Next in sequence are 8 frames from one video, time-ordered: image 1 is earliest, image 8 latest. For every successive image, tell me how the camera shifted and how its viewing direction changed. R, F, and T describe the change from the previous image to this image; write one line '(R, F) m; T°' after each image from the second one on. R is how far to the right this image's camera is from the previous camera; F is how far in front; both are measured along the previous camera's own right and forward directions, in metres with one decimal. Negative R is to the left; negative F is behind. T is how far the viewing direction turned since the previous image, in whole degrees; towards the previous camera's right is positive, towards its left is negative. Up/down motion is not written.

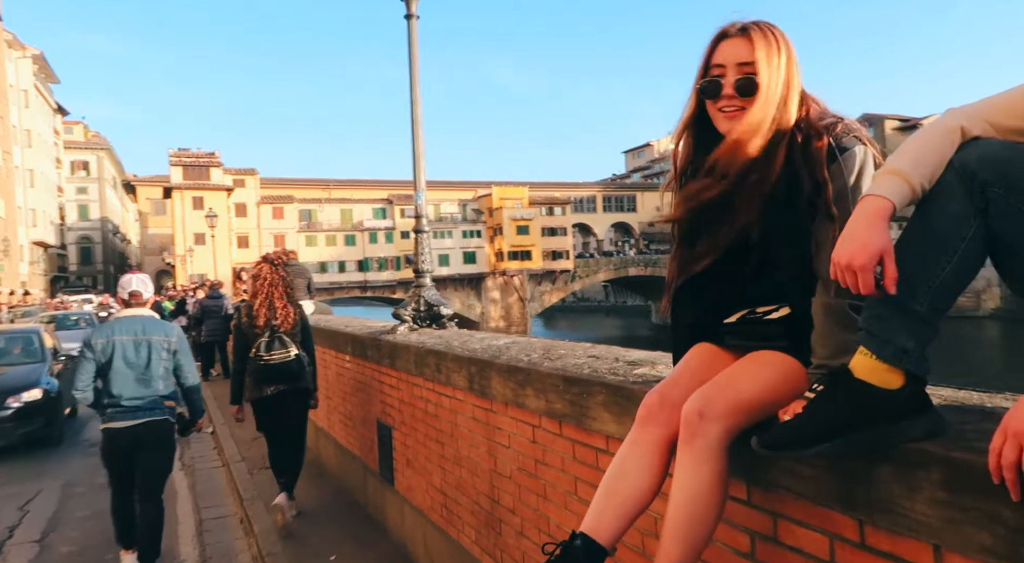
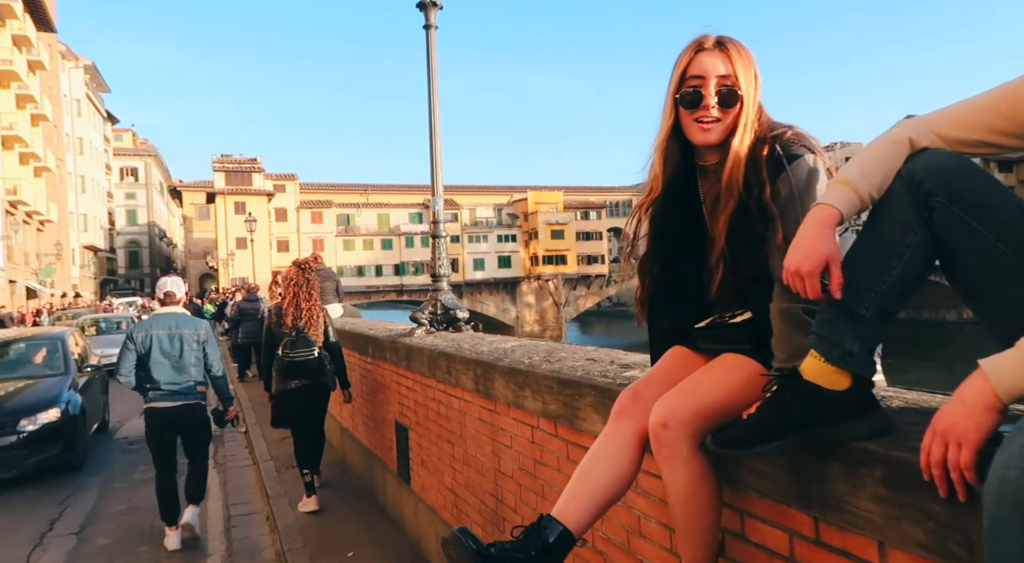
(+0.2, -0.1) m; -3°
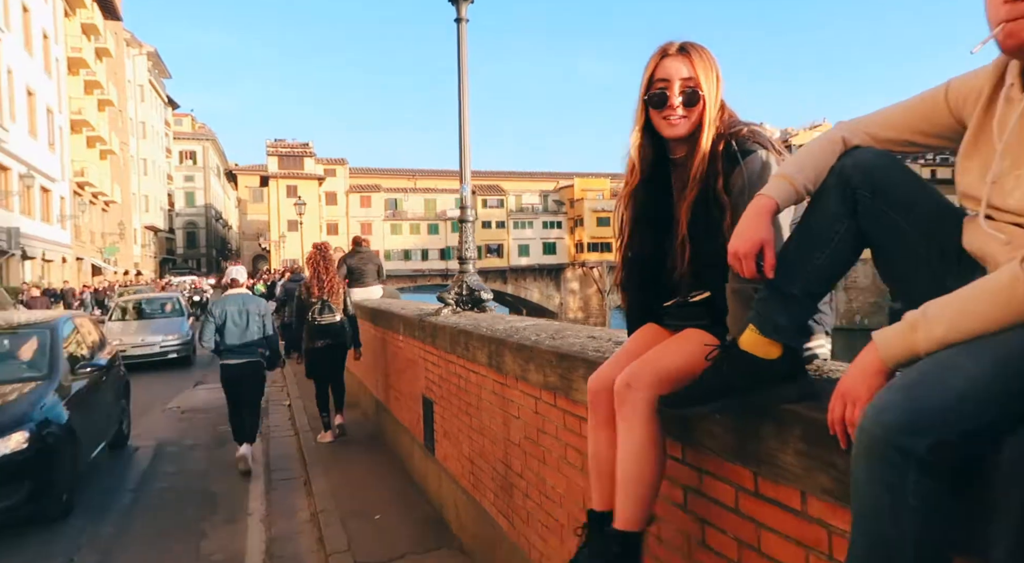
(+0.2, -0.2) m; -4°
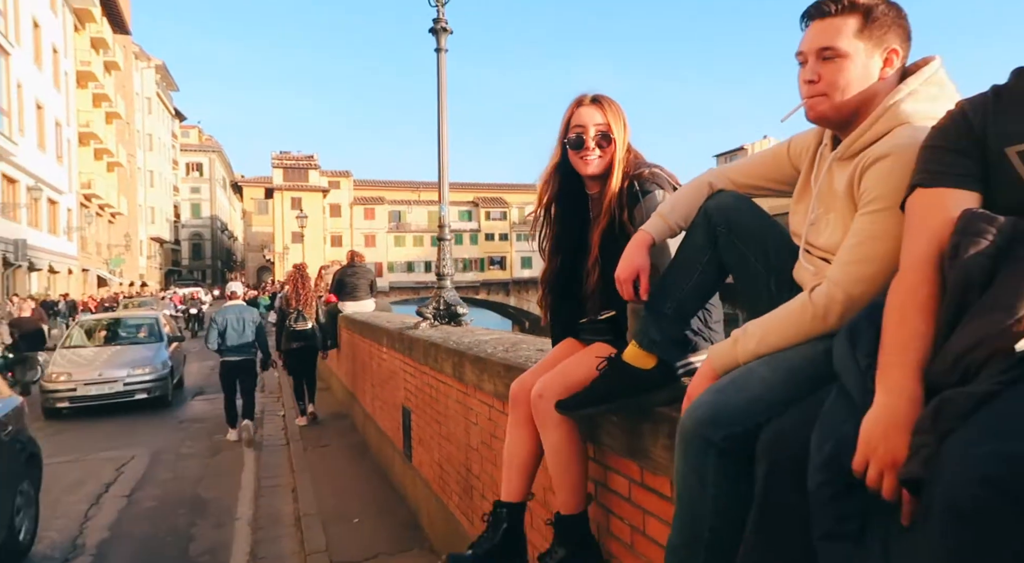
(+0.3, -0.3) m; 0°
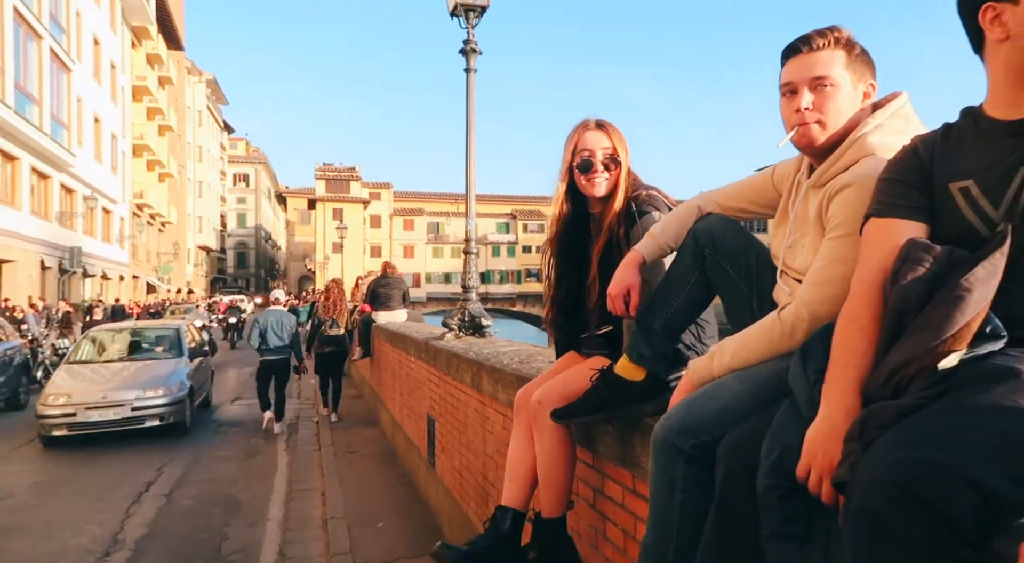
(+0.1, -0.2) m; -3°
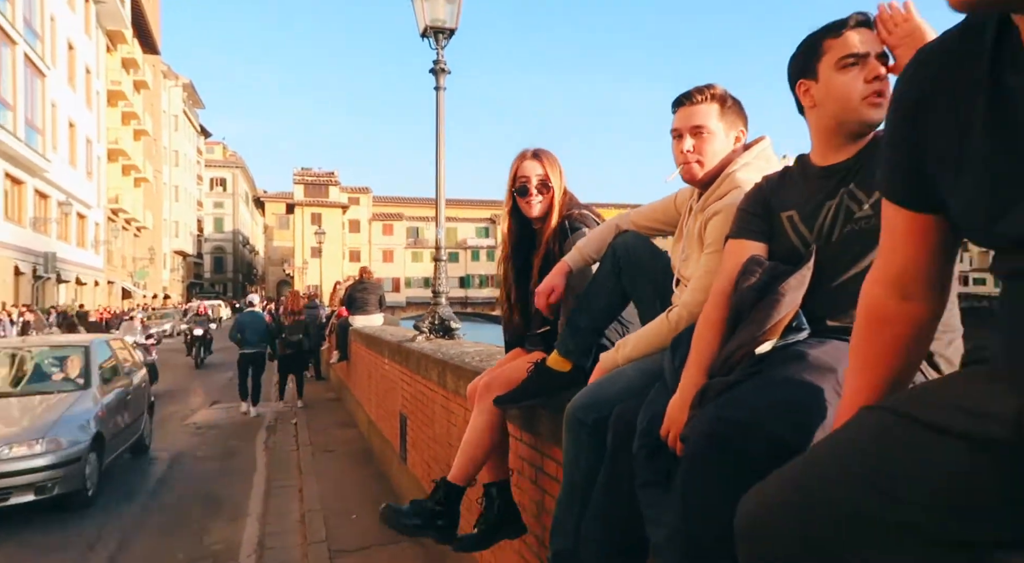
(+0.1, -0.4) m; +2°
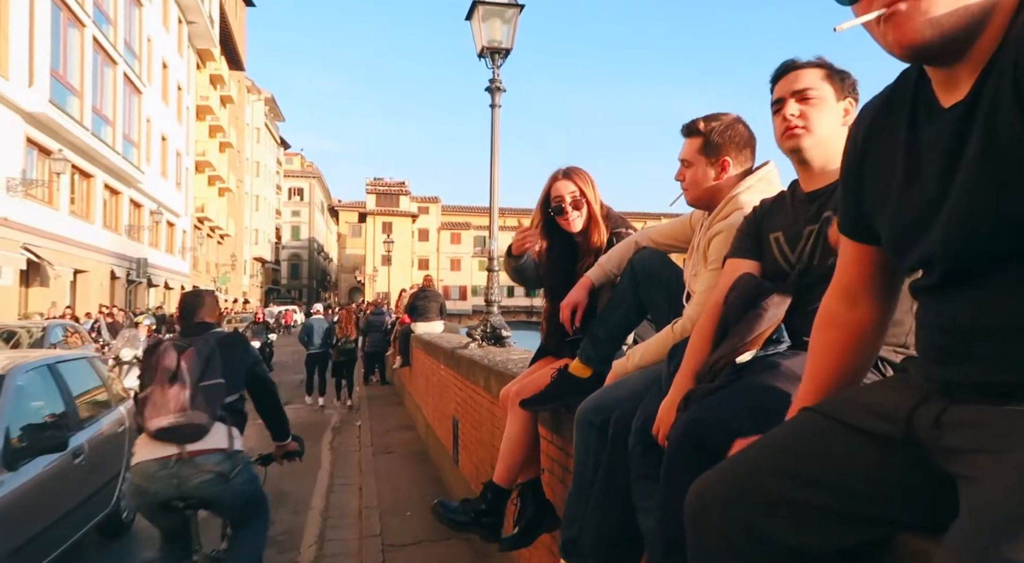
(+0.2, -0.2) m; -6°
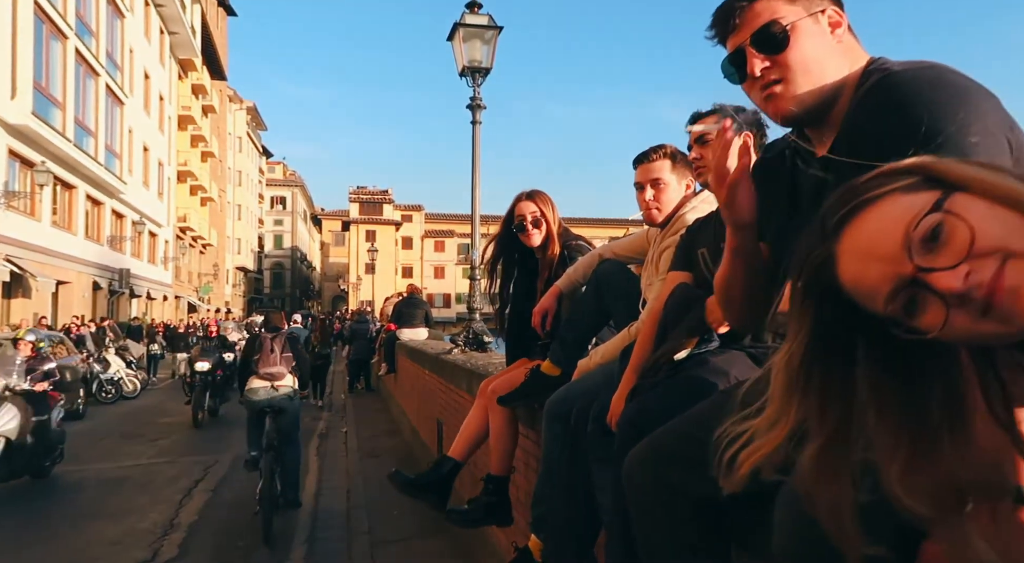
(0.0, -0.3) m; +1°
